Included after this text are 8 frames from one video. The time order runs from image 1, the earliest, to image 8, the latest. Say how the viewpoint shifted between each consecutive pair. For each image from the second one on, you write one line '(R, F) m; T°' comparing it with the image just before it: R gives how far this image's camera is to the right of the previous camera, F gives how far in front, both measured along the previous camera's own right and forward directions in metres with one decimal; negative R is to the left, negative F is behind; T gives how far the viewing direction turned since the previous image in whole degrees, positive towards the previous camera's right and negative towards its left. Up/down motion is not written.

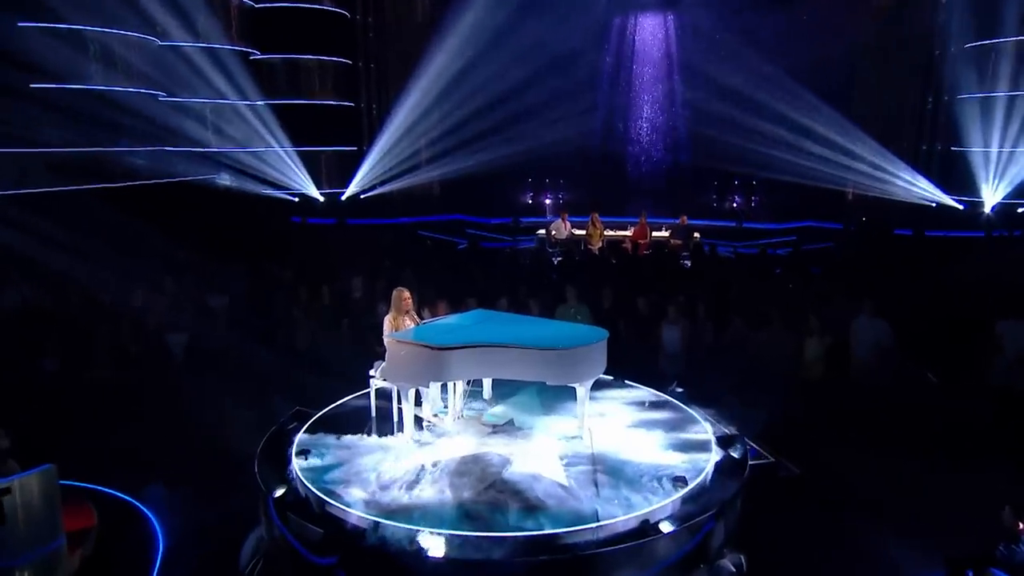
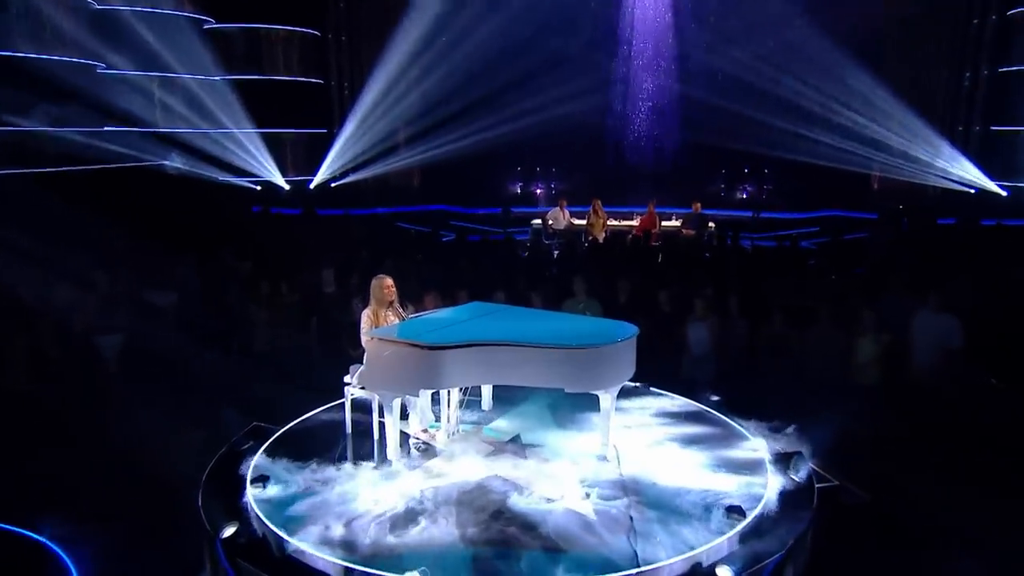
(-0.2, +1.4) m; +2°
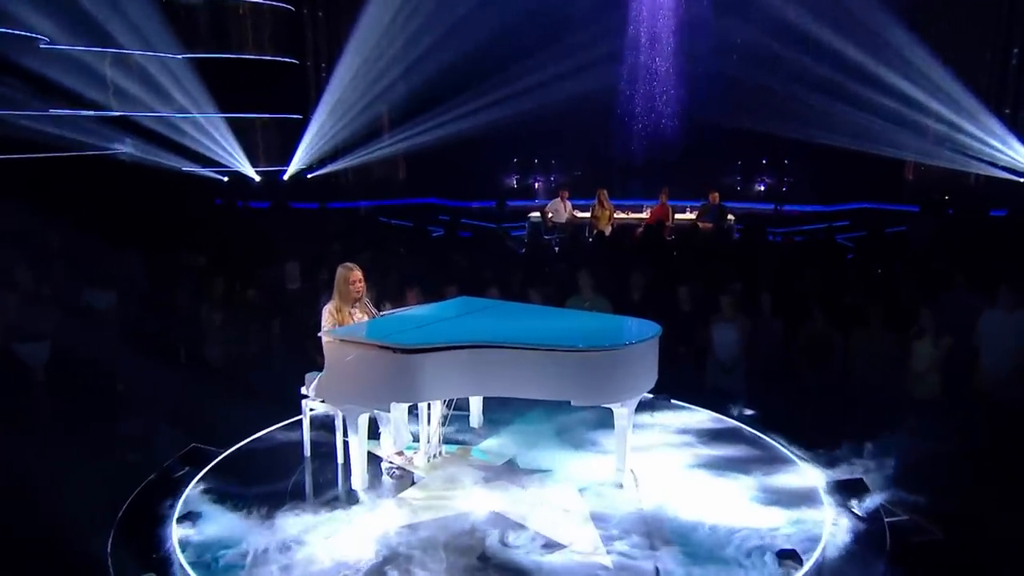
(0.0, +1.2) m; 0°
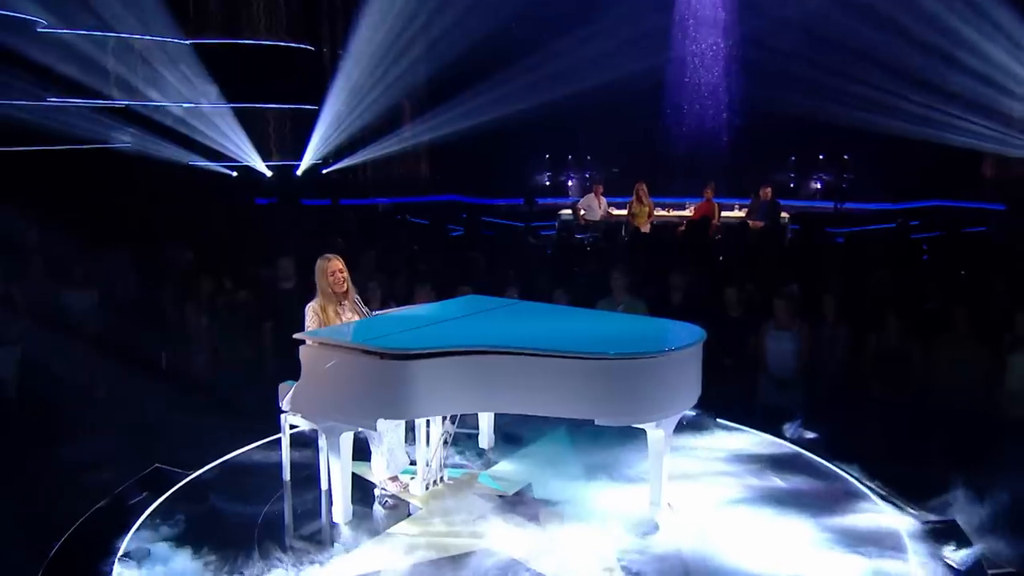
(+0.1, +0.9) m; -3°
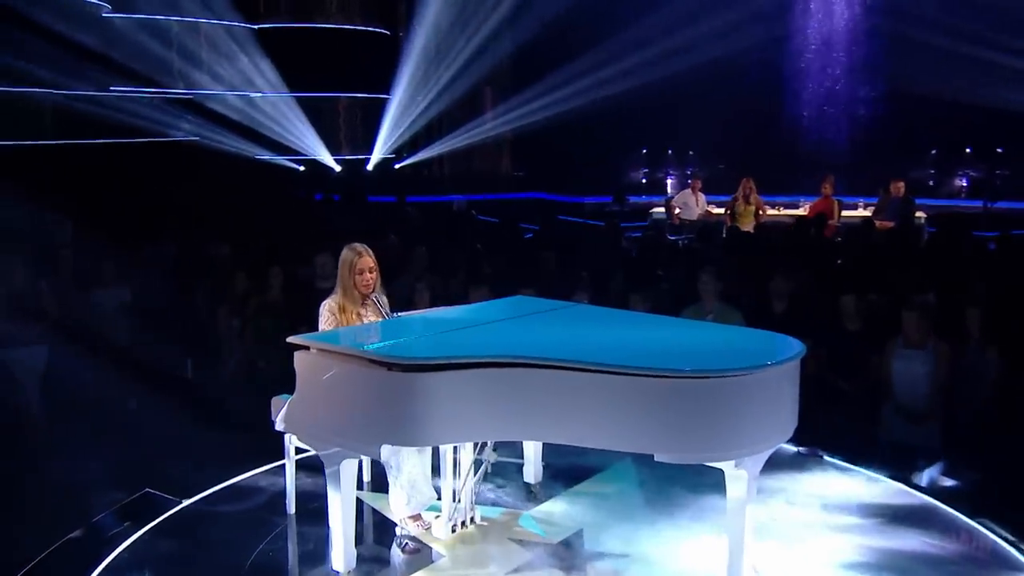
(+0.3, +0.9) m; -7°
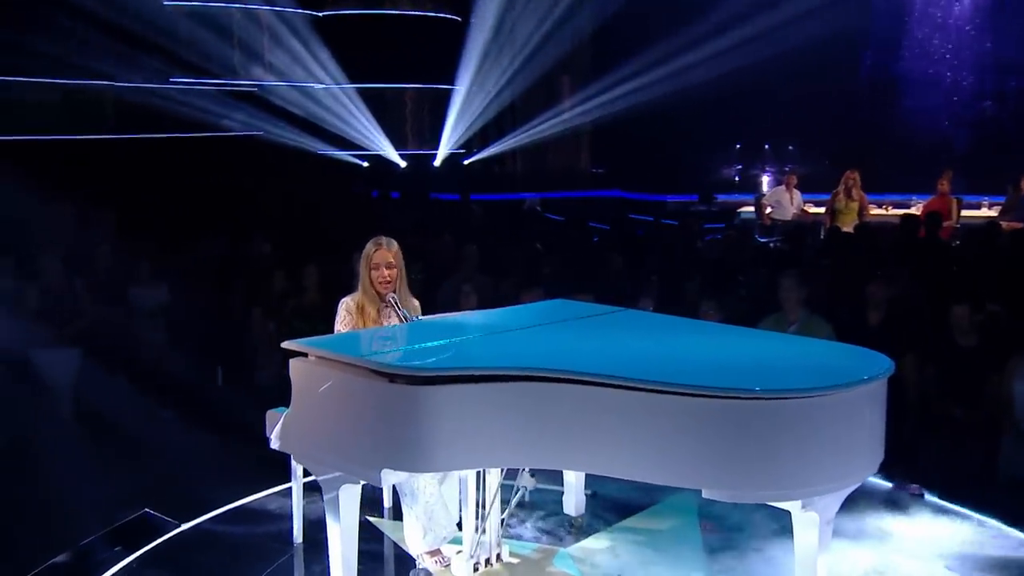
(+0.3, +0.5) m; -7°
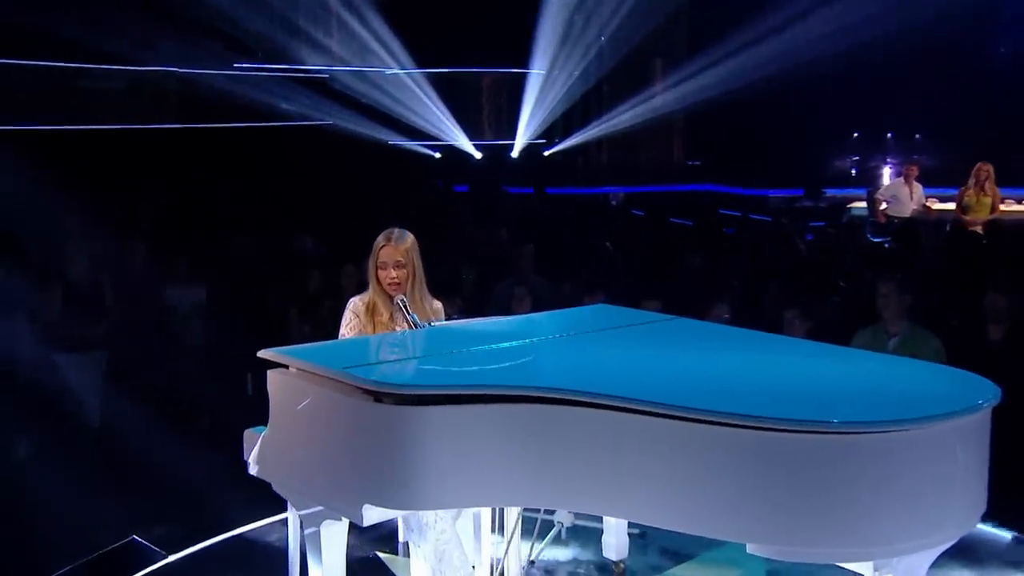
(+0.3, +0.5) m; -8°
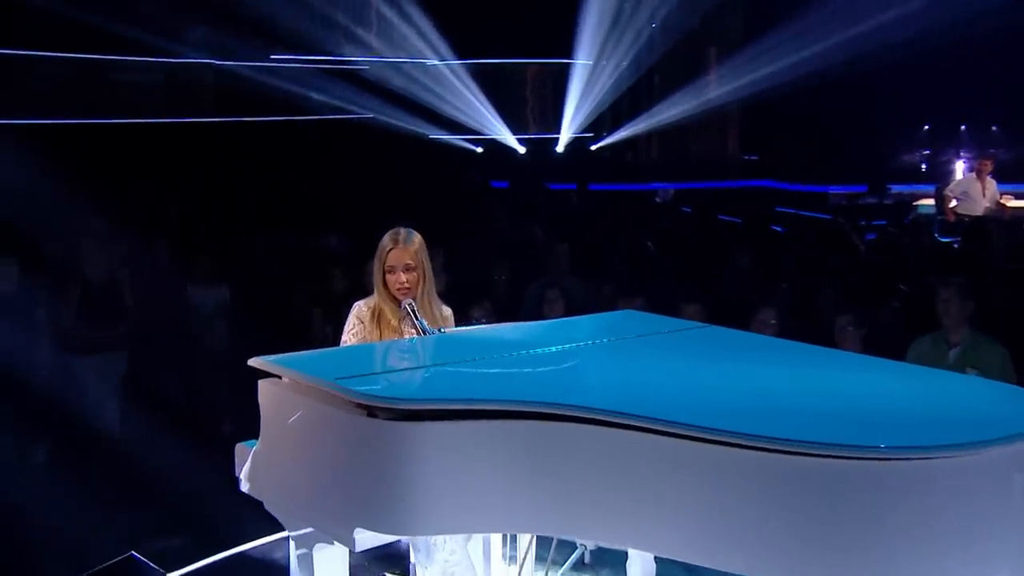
(+0.1, +0.2) m; -4°
